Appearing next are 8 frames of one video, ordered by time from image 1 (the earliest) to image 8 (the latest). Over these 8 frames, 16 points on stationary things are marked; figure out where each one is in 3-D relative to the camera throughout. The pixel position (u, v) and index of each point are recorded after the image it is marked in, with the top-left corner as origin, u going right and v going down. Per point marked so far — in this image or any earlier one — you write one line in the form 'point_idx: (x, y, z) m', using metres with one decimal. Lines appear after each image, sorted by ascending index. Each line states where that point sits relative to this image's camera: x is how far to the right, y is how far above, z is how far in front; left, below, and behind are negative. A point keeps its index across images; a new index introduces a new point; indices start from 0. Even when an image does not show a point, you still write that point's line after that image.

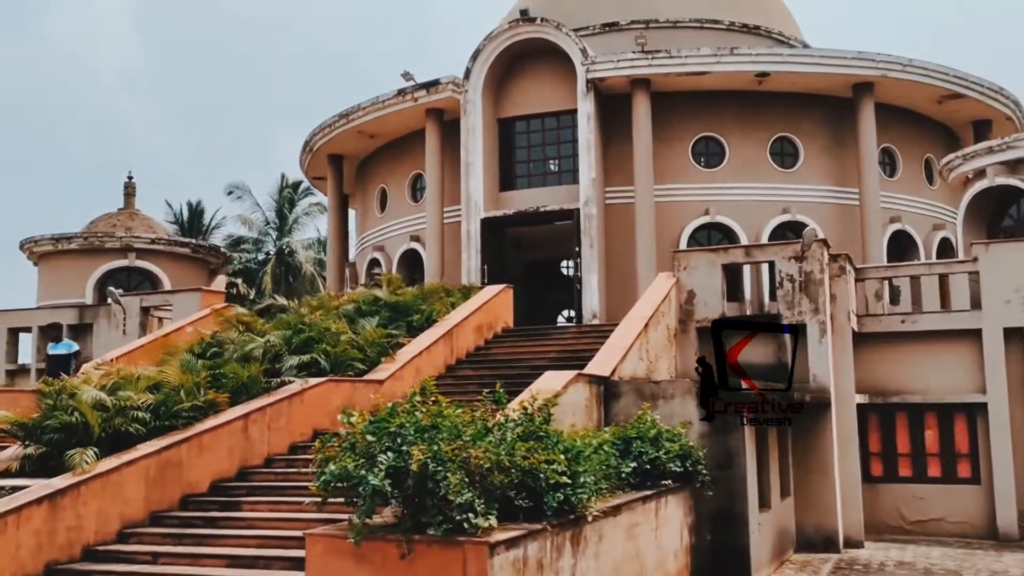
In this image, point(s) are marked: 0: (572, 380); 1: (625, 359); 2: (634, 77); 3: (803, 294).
0: (+0.5, -0.9, +8.4) m
1: (+1.3, -0.8, +10.2) m
2: (+2.5, +4.4, +18.7) m
3: (+3.9, -0.1, +11.9) m
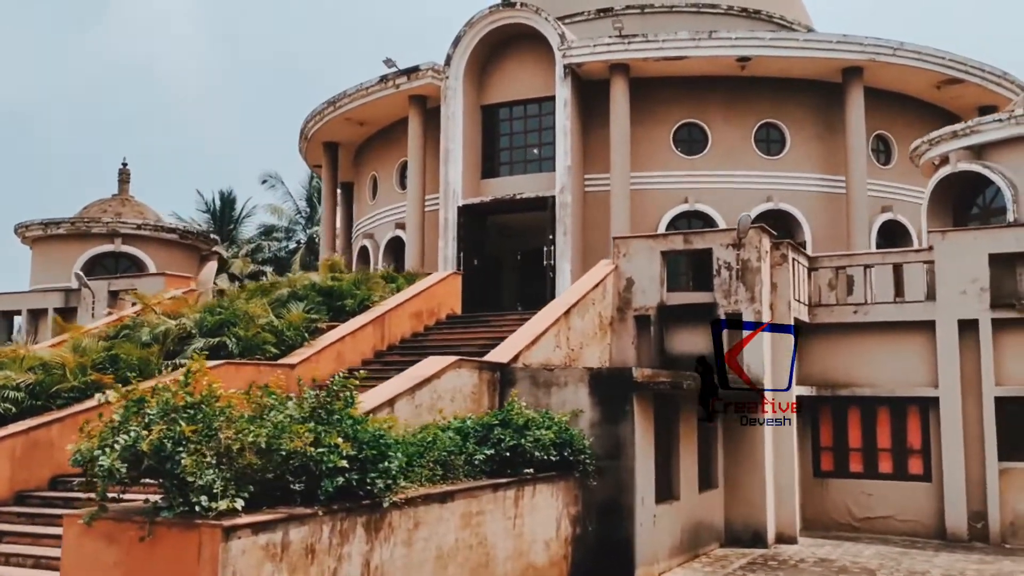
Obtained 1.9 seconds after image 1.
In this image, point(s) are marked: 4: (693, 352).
0: (-0.6, -0.7, +8.3) m
1: (+0.2, -0.6, +10.0) m
2: (+2.0, +4.7, +18.4) m
3: (+3.0, +0.1, +11.6) m
4: (+2.4, -0.9, +11.9) m
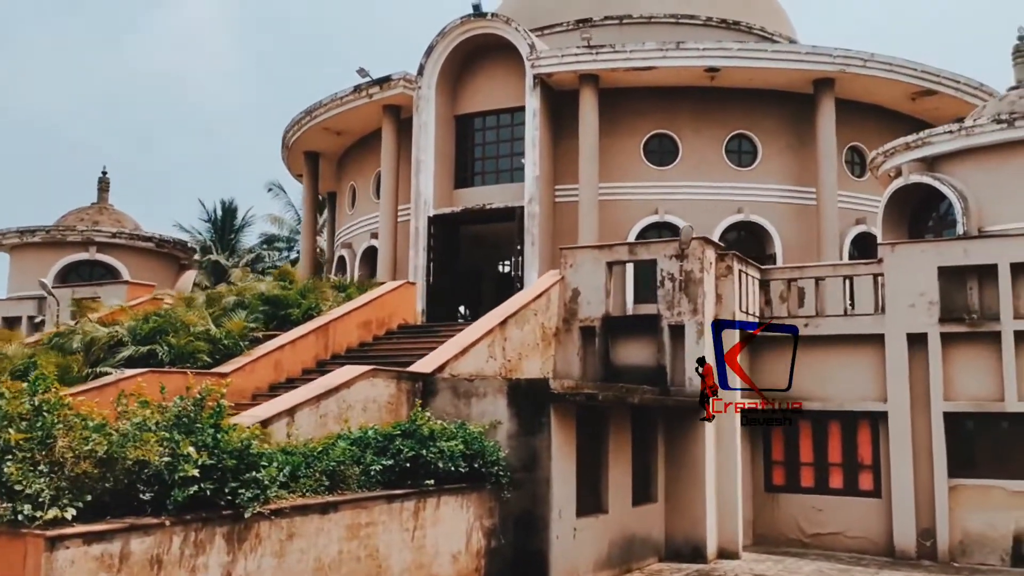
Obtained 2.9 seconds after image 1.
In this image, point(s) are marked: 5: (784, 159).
0: (-1.4, -0.8, +8.2) m
1: (-0.6, -0.8, +9.9) m
2: (+1.4, +4.4, +18.3) m
3: (+2.2, -0.1, +11.5) m
4: (+1.7, -1.0, +11.8) m
5: (+5.9, +2.8, +19.2) m
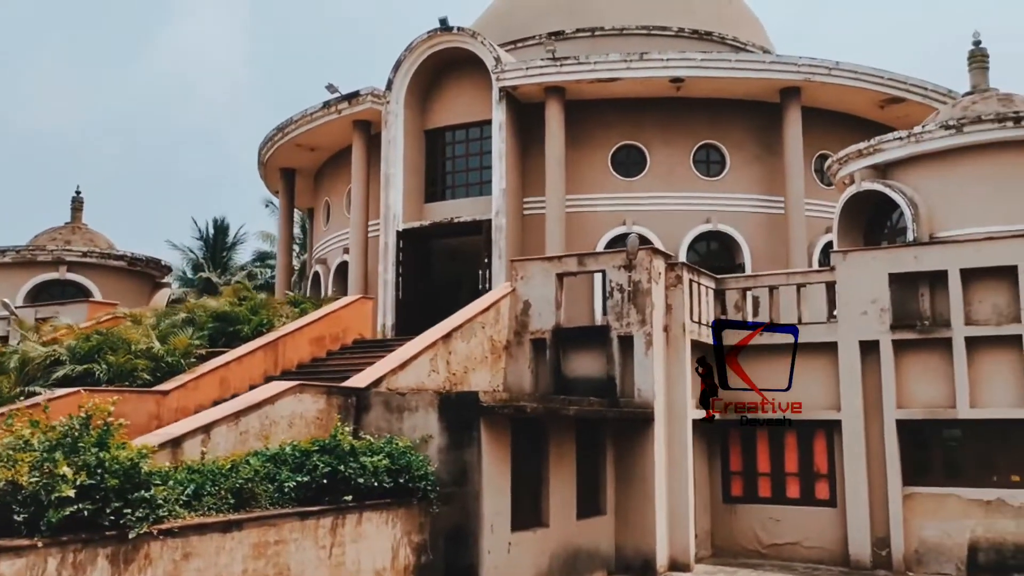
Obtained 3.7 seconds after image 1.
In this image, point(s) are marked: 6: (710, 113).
0: (-2.1, -0.9, +8.2) m
1: (-1.2, -0.9, +9.8) m
2: (+0.6, +4.2, +18.3) m
3: (+1.5, -0.2, +11.4) m
4: (+1.0, -1.2, +11.8) m
5: (+5.2, +2.6, +19.2) m
6: (+4.3, +3.8, +19.2) m
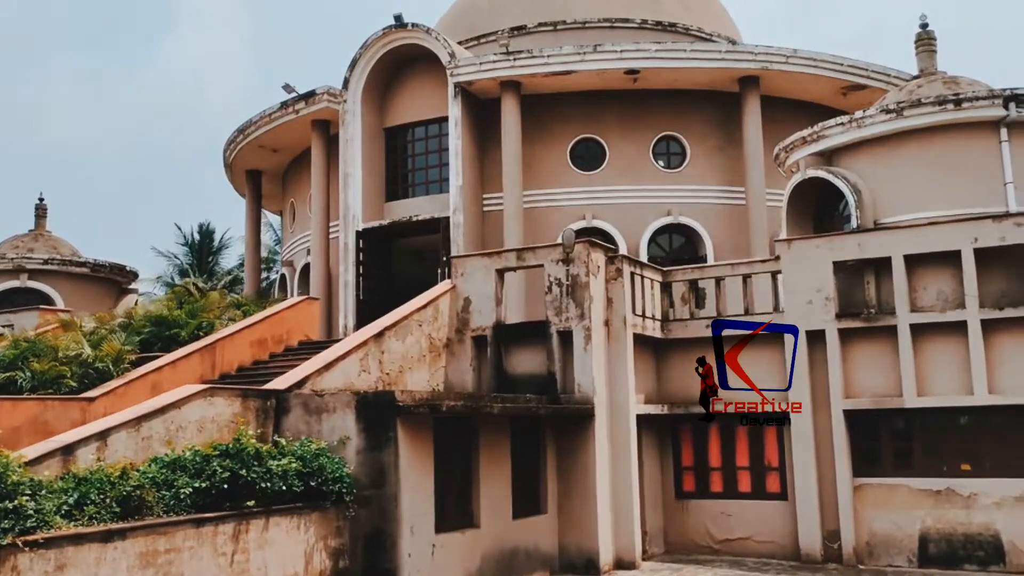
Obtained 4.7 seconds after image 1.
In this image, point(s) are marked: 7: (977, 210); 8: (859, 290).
0: (-2.8, -1.0, +8.0) m
1: (-2.0, -0.9, +9.6) m
2: (-0.3, +4.2, +18.1) m
3: (+0.7, -0.1, +11.2) m
4: (+0.2, -1.1, +11.6) m
5: (+4.3, +2.7, +19.0) m
6: (+3.4, +3.9, +19.0) m
7: (+5.9, +1.0, +11.3) m
8: (+4.5, 0.0, +11.7) m
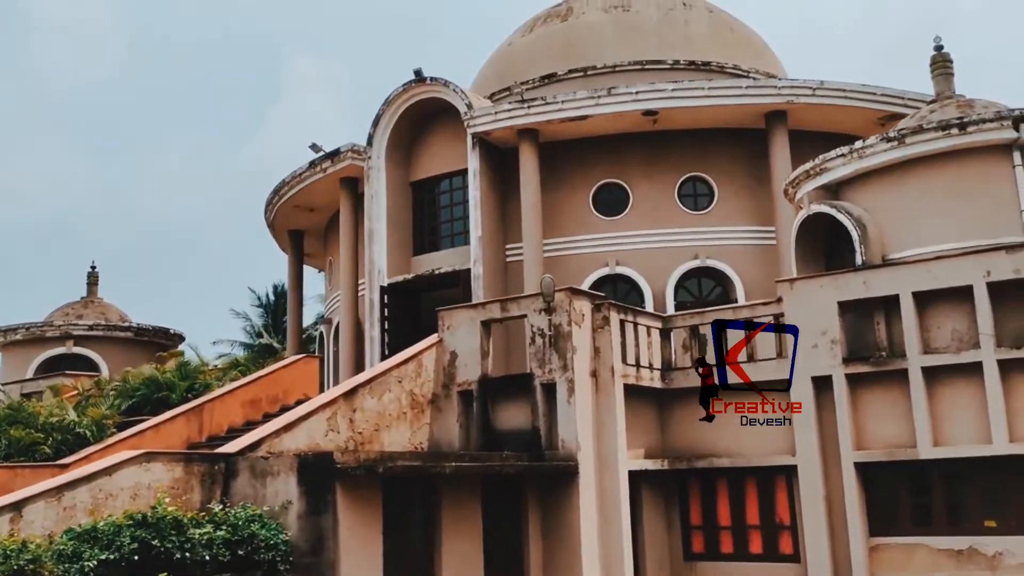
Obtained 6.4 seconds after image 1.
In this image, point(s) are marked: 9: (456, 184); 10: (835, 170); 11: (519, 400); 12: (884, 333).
0: (-3.4, -1.5, +7.8) m
1: (-2.4, -1.5, +9.4) m
2: (+0.1, +3.2, +18.0) m
3: (+0.5, -0.7, +10.8) m
4: (+0.1, -1.7, +11.1) m
5: (+4.7, +1.8, +18.3) m
6: (+3.8, +3.0, +18.4) m
7: (+5.6, +0.5, +10.4) m
8: (+4.3, -0.5, +10.8) m
9: (-1.3, +2.3, +19.9) m
10: (+4.2, +1.5, +11.6) m
11: (+0.1, -1.4, +11.1) m
12: (+4.4, -0.5, +10.6) m
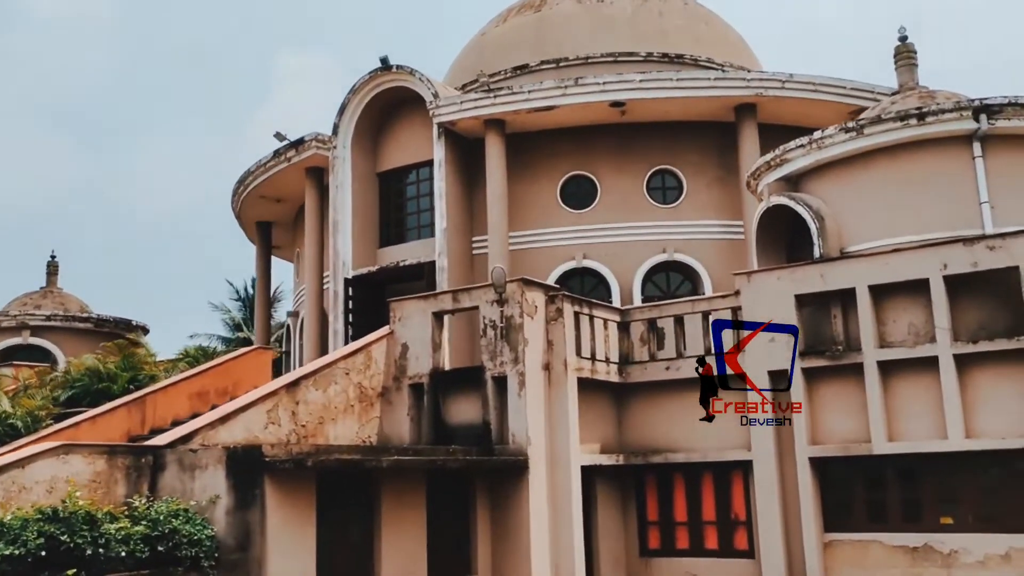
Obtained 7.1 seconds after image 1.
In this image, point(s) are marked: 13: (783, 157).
0: (-3.9, -1.4, +7.5) m
1: (-2.9, -1.4, +9.1) m
2: (-0.6, +3.4, +17.7) m
3: (-0.1, -0.6, +10.5) m
4: (-0.5, -1.6, +10.8) m
5: (+4.0, +1.9, +18.1) m
6: (+3.1, +3.1, +18.2) m
7: (+5.0, +0.6, +10.2) m
8: (+3.7, -0.4, +10.6) m
9: (-2.0, +2.5, +19.6) m
10: (+3.6, +1.6, +11.4) m
11: (-0.5, -1.3, +10.8) m
12: (+3.8, -0.5, +10.4) m
13: (+3.5, +1.7, +11.6) m
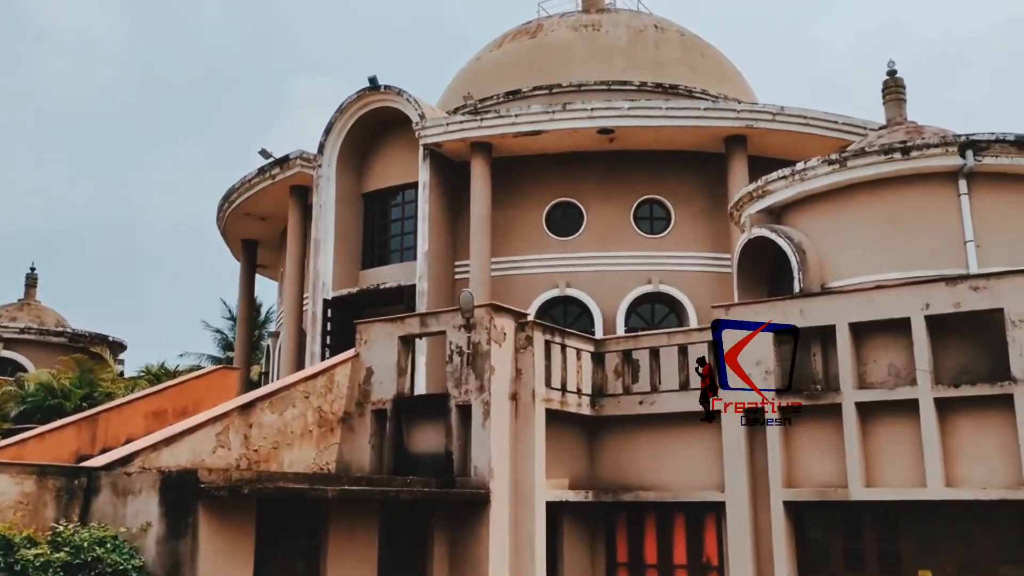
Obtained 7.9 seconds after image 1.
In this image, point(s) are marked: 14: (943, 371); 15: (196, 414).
0: (-4.3, -1.5, +7.1) m
1: (-3.3, -1.5, +8.7) m
2: (-0.9, +2.9, +17.4) m
3: (-0.5, -0.9, +10.1) m
4: (-0.9, -1.9, +10.4) m
5: (+3.7, +1.3, +17.8) m
6: (+2.8, +2.5, +17.9) m
7: (+4.7, +0.2, +9.8) m
8: (+3.4, -0.9, +10.2) m
9: (-2.3, +2.0, +19.3) m
10: (+3.3, +1.2, +11.1) m
11: (-0.9, -1.6, +10.4) m
12: (+3.4, -0.9, +10.0) m
13: (+3.2, +1.3, +11.2) m
14: (+4.5, -0.9, +9.3) m
15: (-4.3, -1.7, +12.4) m
